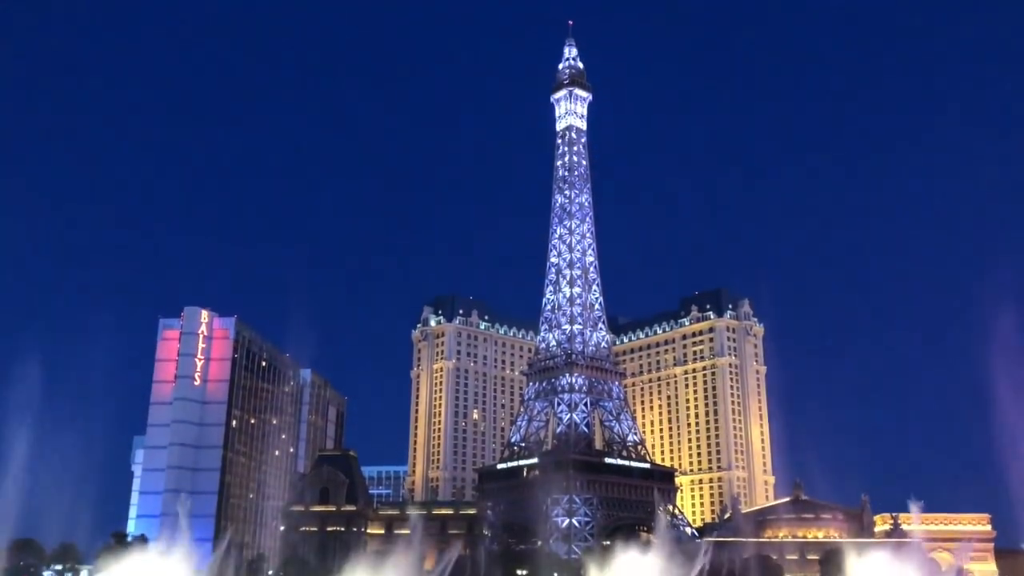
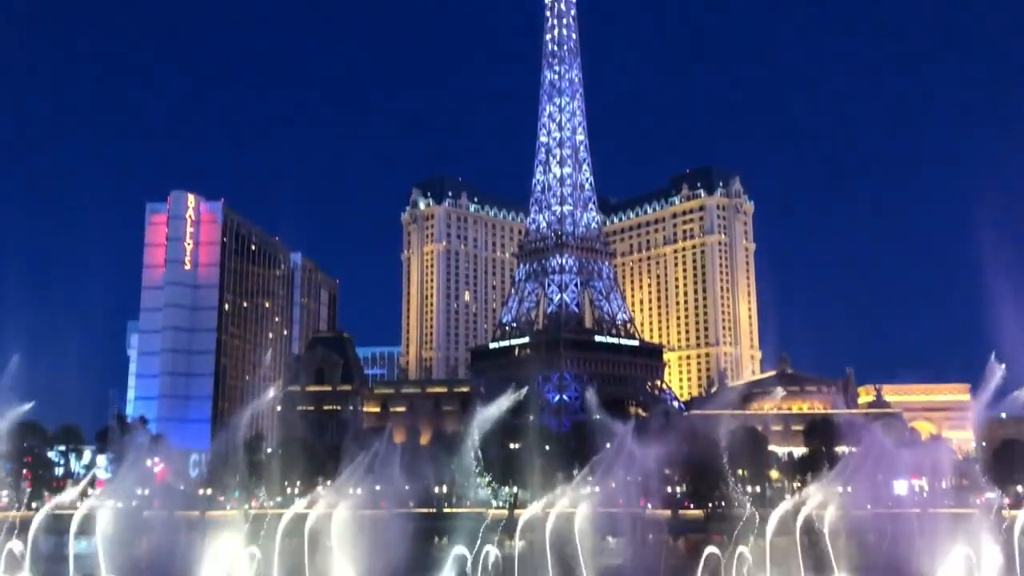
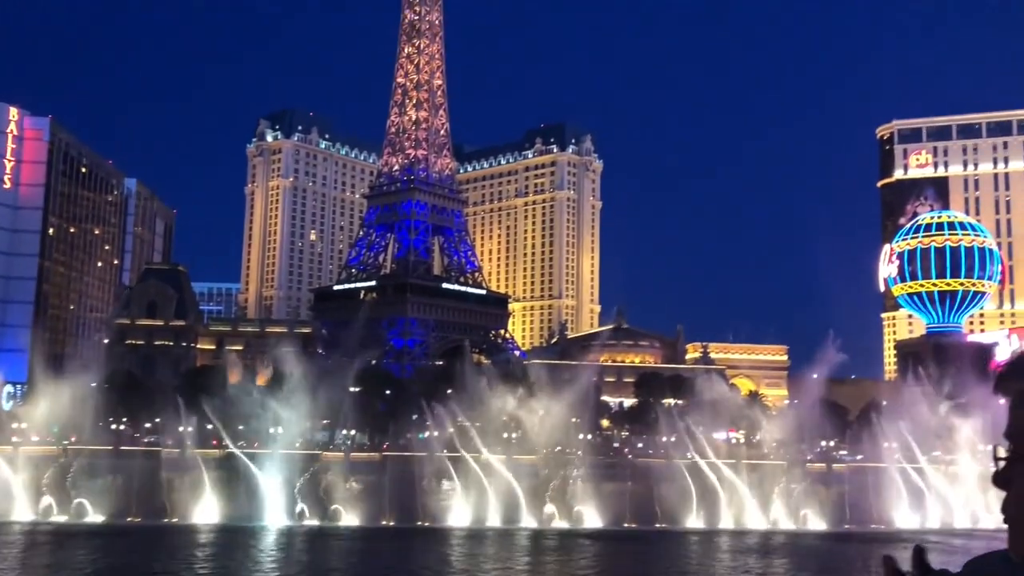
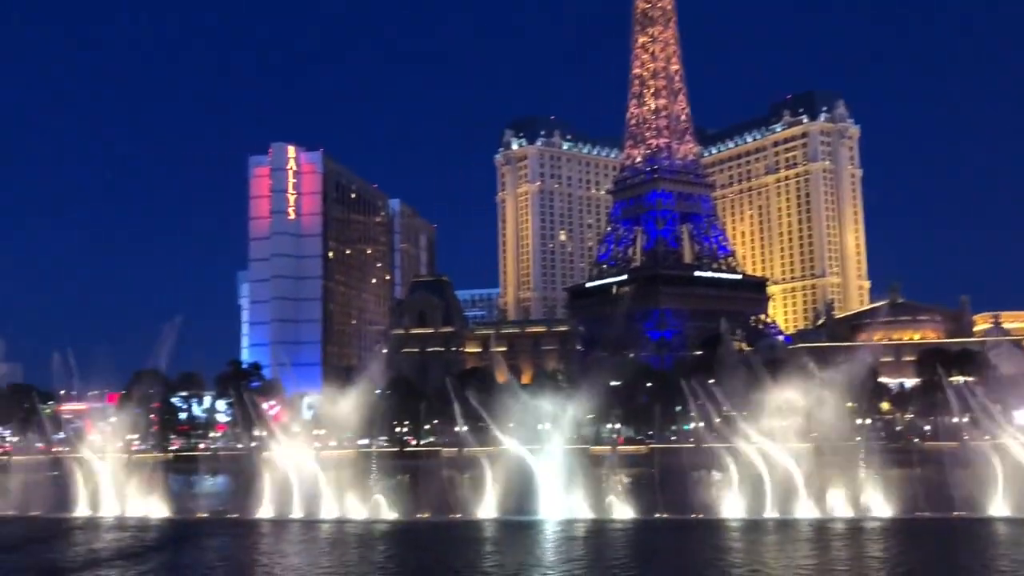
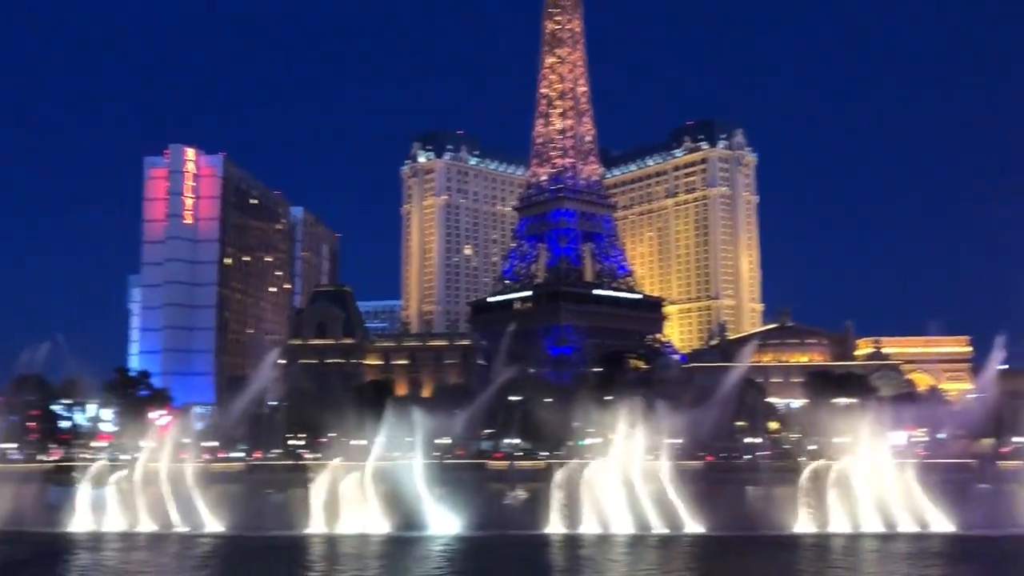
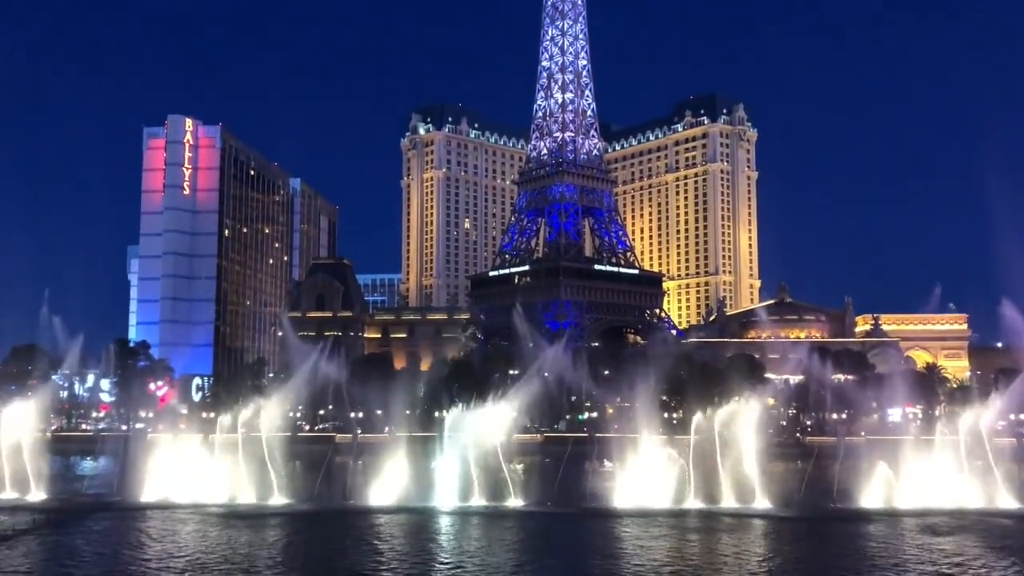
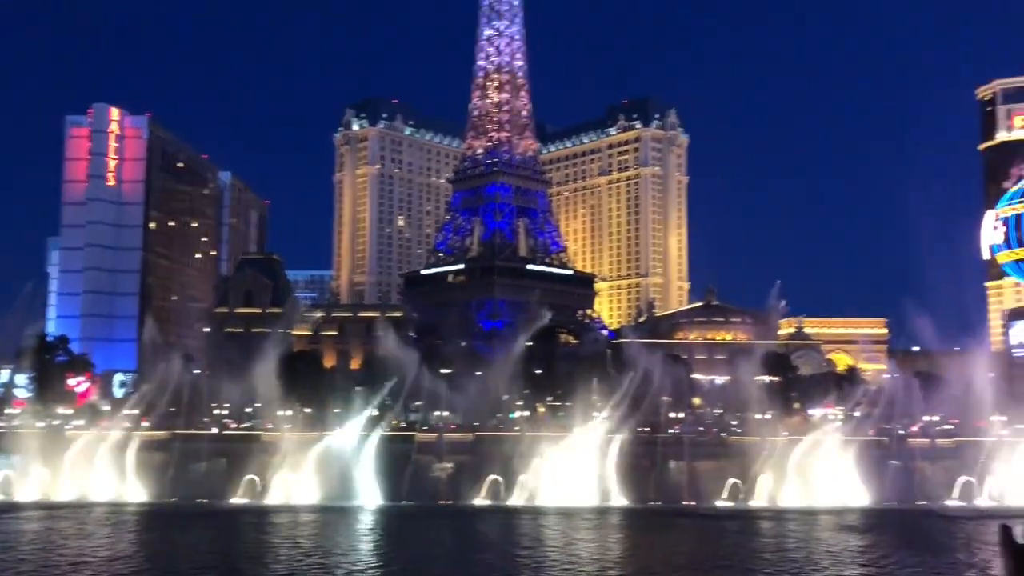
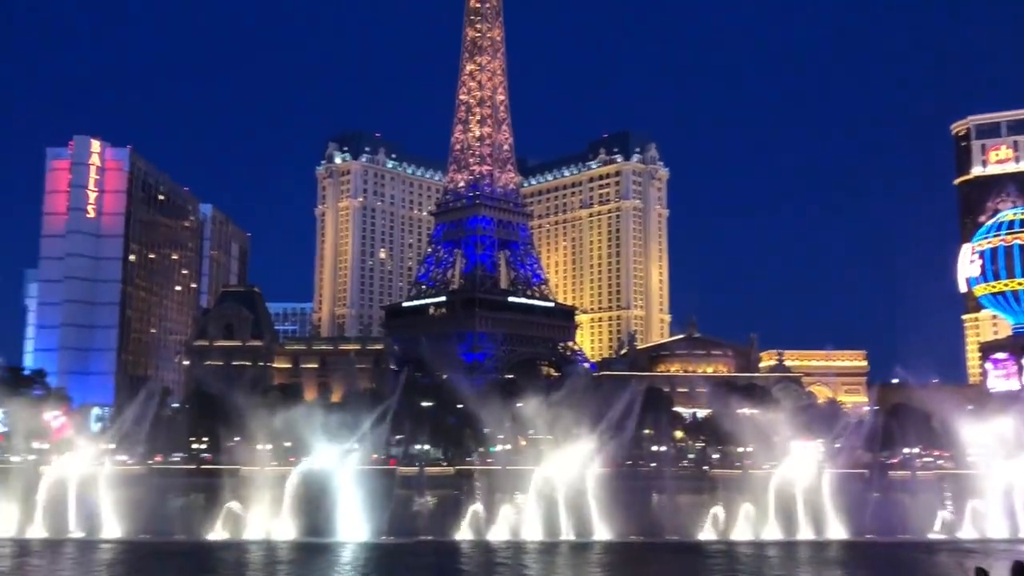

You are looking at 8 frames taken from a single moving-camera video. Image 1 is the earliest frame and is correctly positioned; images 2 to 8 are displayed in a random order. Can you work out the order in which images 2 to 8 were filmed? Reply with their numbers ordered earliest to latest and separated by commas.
2, 6, 7, 3, 8, 5, 4
